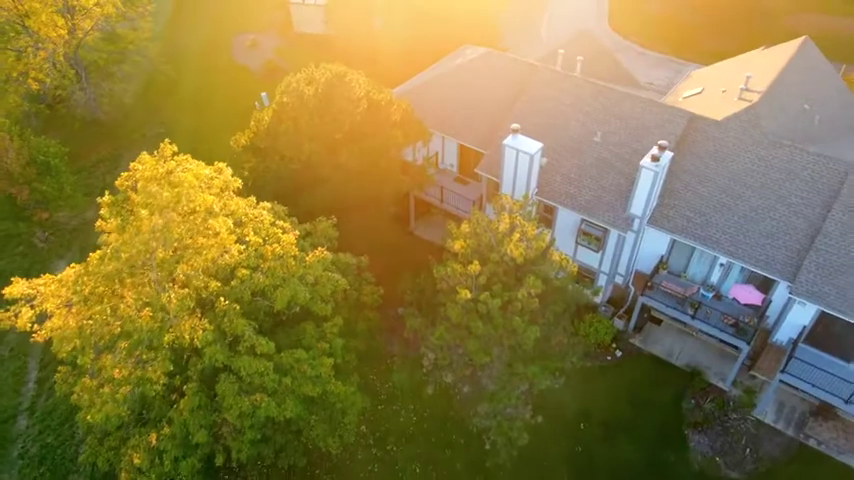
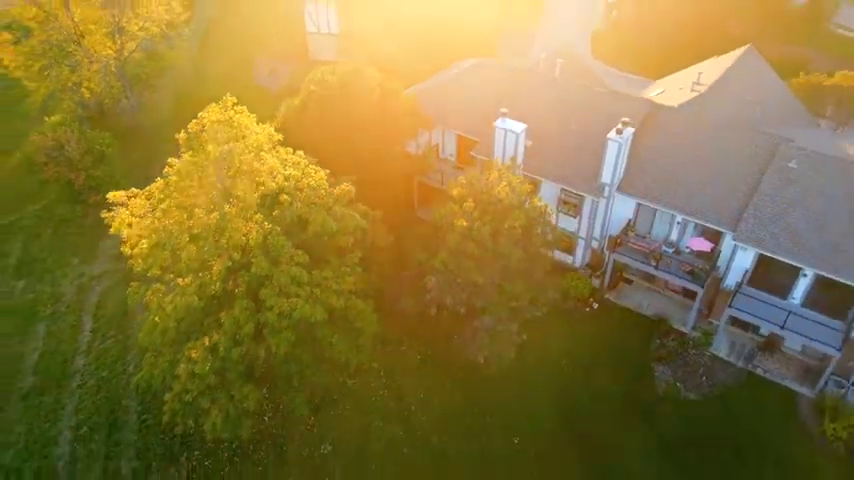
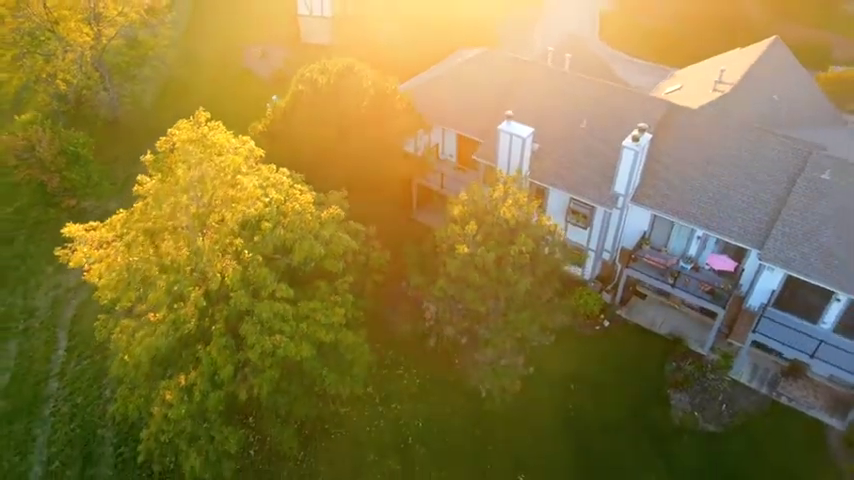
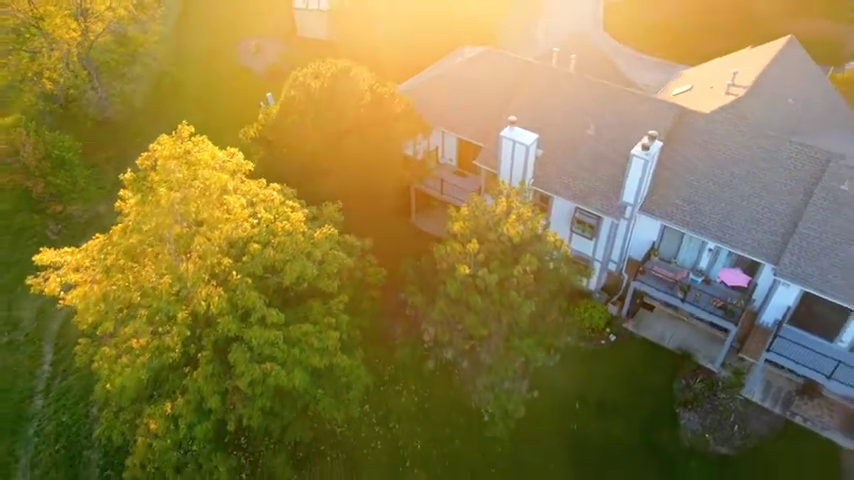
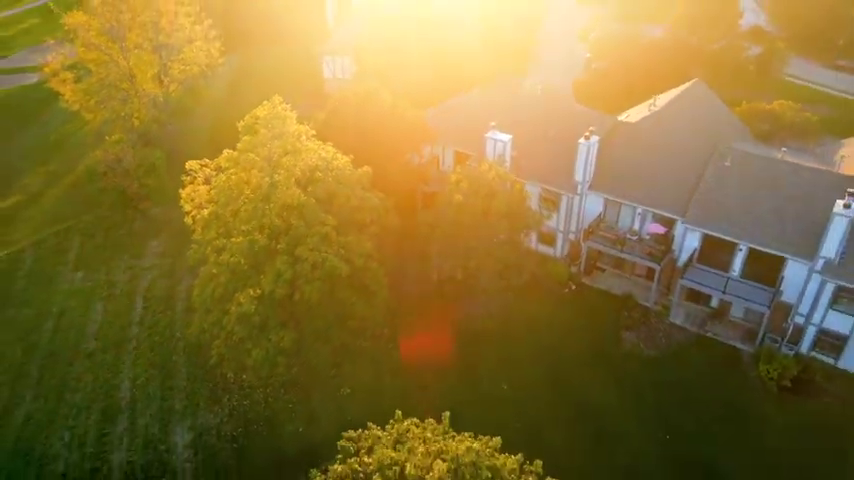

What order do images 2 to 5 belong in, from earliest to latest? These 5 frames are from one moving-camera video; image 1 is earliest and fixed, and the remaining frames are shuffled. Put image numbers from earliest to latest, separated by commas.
4, 3, 2, 5
